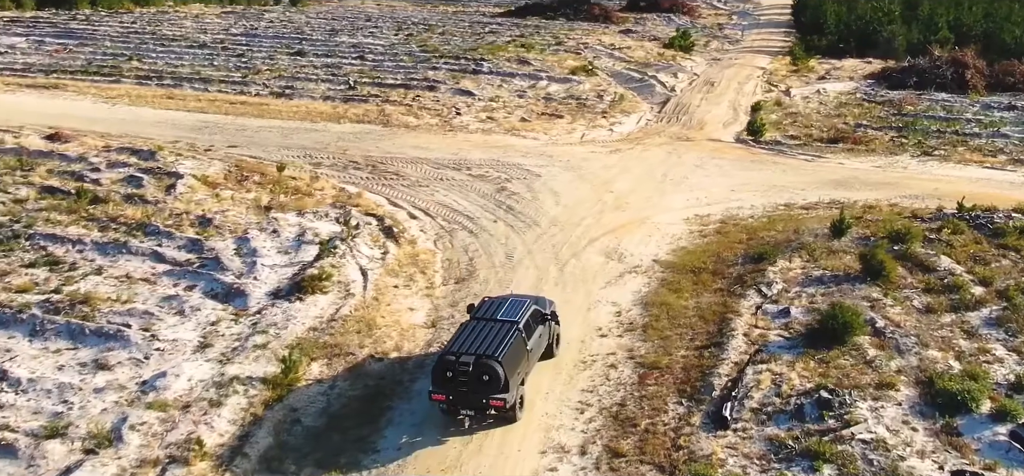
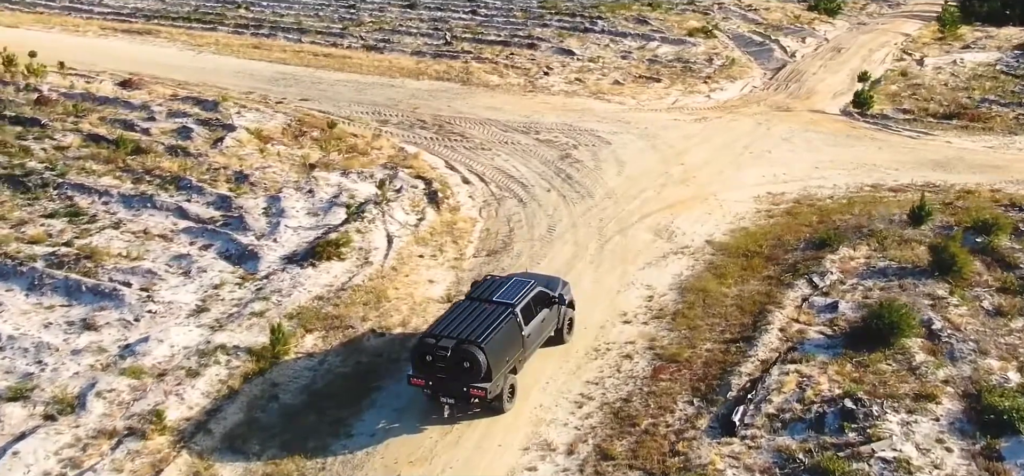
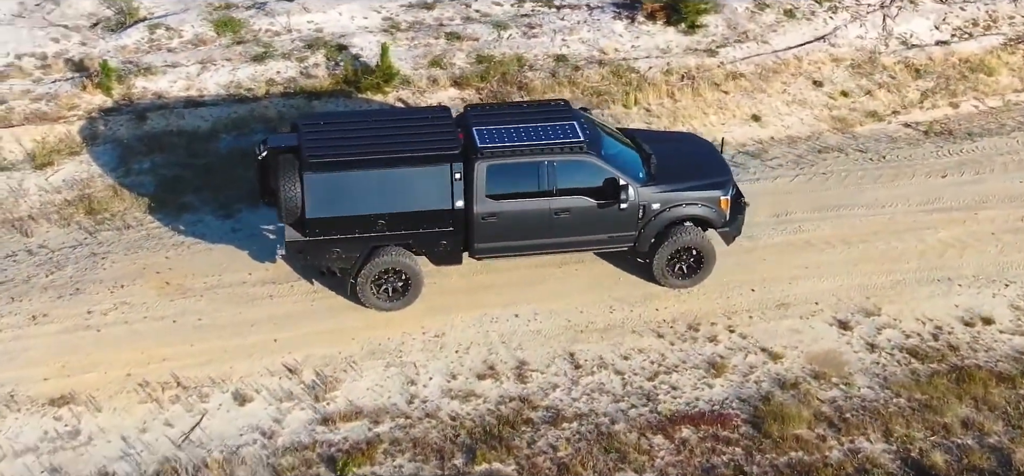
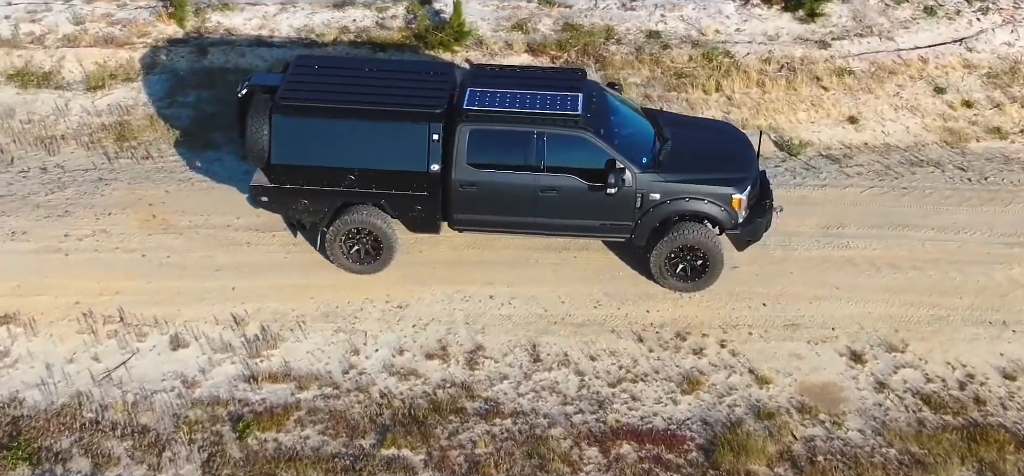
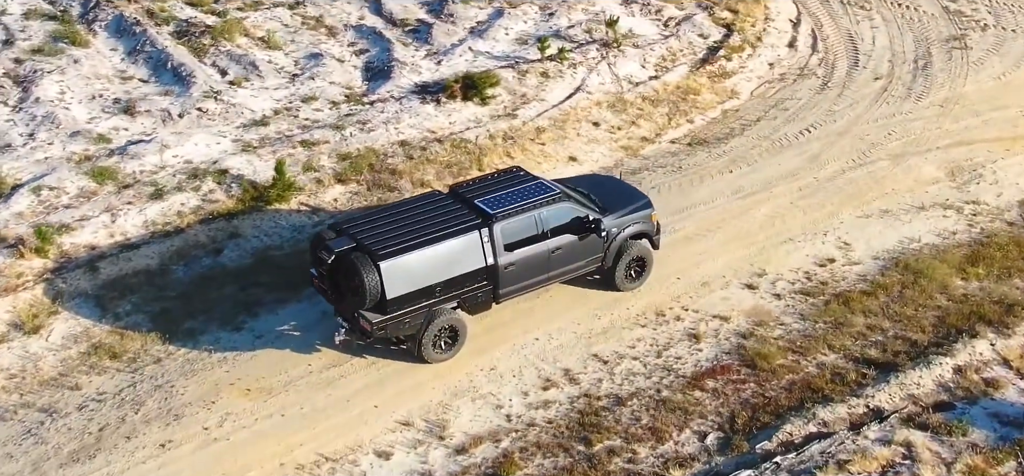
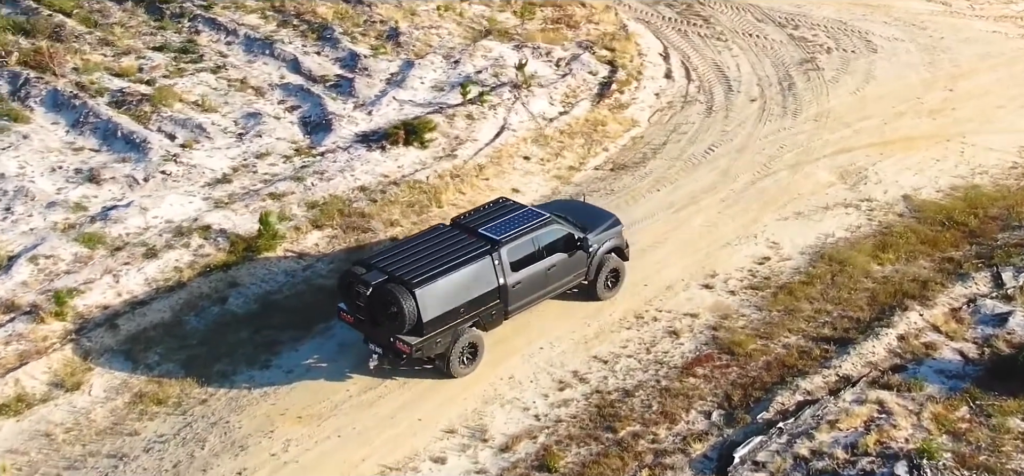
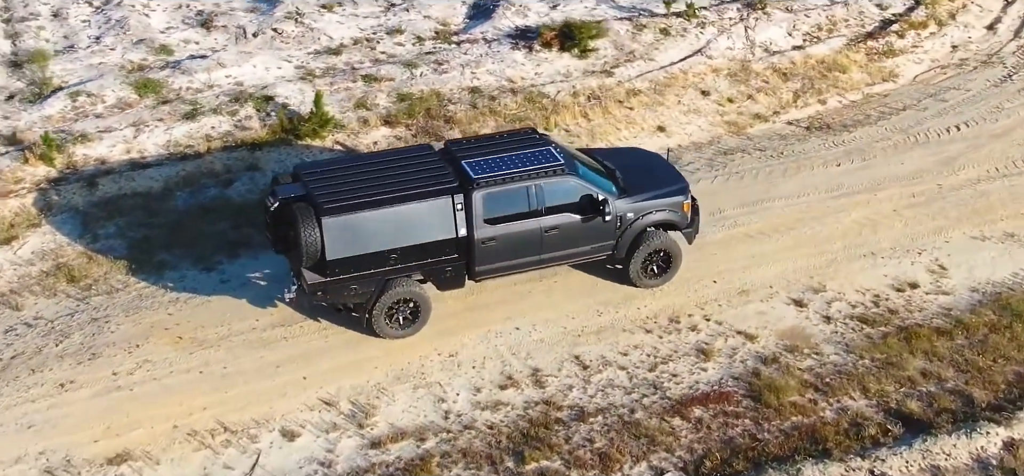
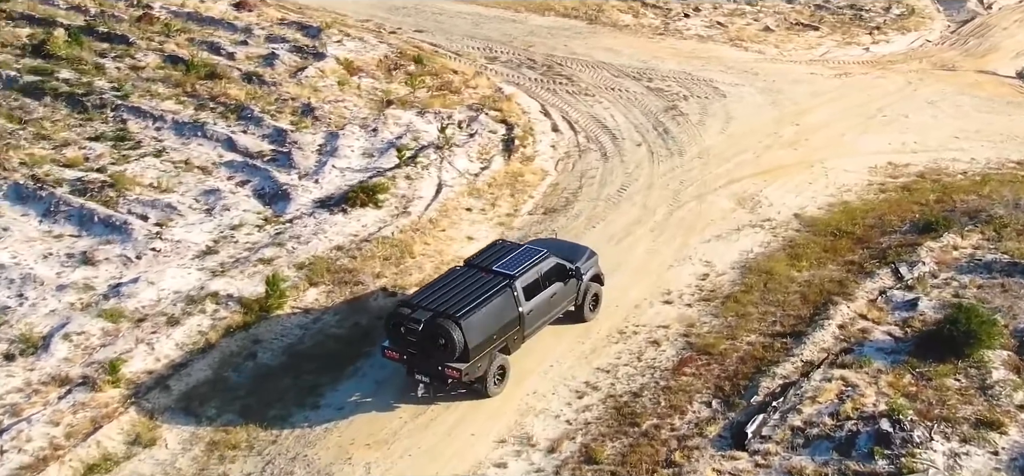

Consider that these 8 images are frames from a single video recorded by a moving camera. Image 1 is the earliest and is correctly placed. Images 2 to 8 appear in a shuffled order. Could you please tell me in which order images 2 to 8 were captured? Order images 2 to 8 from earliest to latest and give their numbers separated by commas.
2, 8, 6, 5, 7, 3, 4
